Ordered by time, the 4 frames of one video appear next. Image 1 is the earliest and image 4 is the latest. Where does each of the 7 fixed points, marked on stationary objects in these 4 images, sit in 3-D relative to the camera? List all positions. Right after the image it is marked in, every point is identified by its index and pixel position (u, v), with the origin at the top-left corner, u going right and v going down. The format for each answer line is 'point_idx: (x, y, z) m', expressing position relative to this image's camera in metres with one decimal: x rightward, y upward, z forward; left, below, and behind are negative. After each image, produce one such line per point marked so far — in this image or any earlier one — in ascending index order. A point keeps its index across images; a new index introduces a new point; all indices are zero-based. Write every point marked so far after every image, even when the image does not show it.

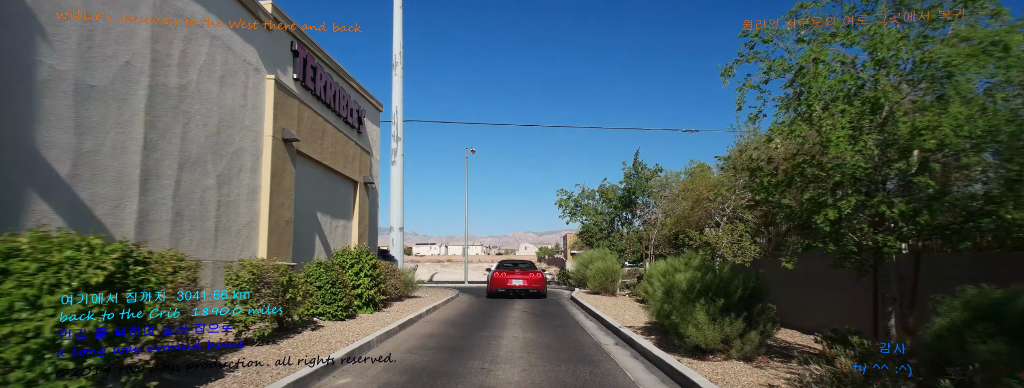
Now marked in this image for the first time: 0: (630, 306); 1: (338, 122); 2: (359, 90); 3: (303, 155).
0: (+3.2, -3.0, +15.3) m
1: (-5.2, +2.1, +16.7) m
2: (-5.1, +3.5, +18.6) m
3: (-5.2, +1.0, +13.9) m
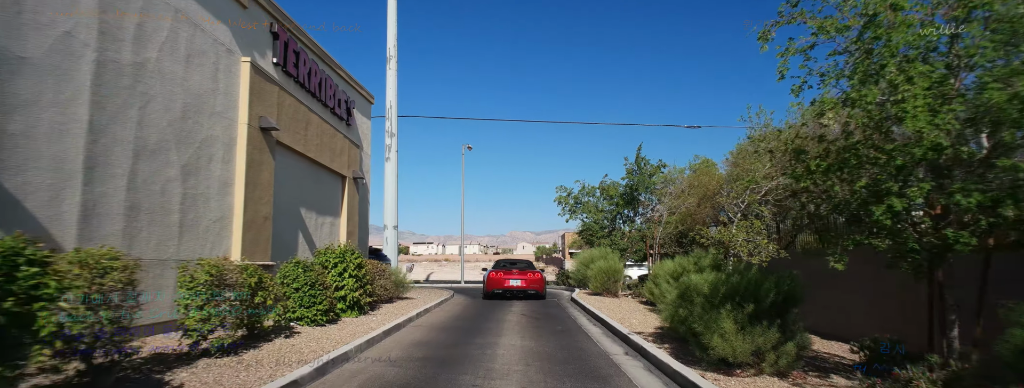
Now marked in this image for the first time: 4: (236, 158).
0: (+3.1, -2.9, +14.3) m
1: (-5.3, +2.3, +15.7) m
2: (-5.2, +3.6, +17.6) m
3: (-5.3, +1.1, +12.9) m
4: (-5.4, +0.7, +10.9) m
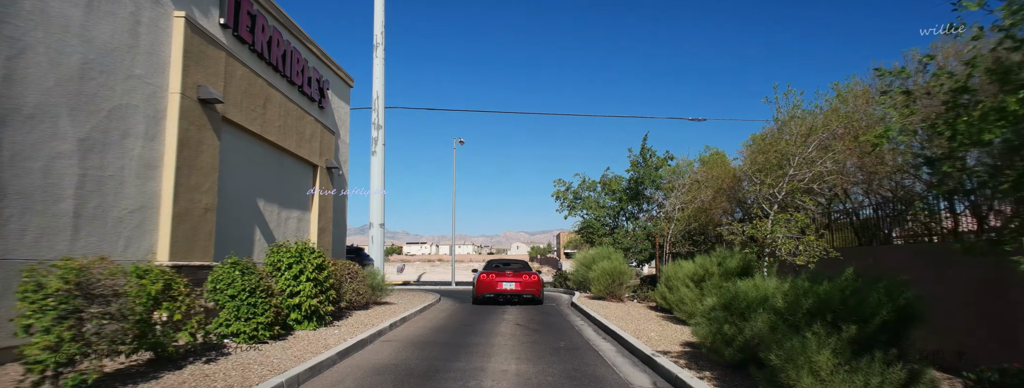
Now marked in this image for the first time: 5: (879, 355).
0: (+3.0, -2.7, +12.3) m
1: (-5.4, +2.5, +13.6) m
2: (-5.3, +3.9, +15.6) m
3: (-5.4, +1.4, +10.8) m
4: (-5.5, +0.9, +8.8) m
5: (+2.7, -1.2, +4.0) m
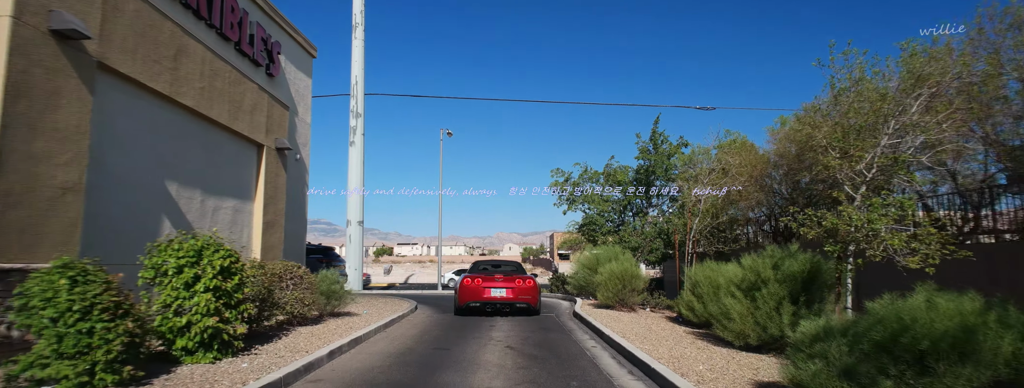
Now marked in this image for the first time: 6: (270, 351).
0: (+2.8, -2.4, +9.6) m
1: (-5.6, +2.8, +10.8) m
2: (-5.5, +4.2, +12.7) m
3: (-5.5, +1.7, +7.9) m
4: (-5.6, +1.3, +5.9) m
5: (+2.6, -0.9, +1.3) m
6: (-3.1, -2.0, +7.3) m
